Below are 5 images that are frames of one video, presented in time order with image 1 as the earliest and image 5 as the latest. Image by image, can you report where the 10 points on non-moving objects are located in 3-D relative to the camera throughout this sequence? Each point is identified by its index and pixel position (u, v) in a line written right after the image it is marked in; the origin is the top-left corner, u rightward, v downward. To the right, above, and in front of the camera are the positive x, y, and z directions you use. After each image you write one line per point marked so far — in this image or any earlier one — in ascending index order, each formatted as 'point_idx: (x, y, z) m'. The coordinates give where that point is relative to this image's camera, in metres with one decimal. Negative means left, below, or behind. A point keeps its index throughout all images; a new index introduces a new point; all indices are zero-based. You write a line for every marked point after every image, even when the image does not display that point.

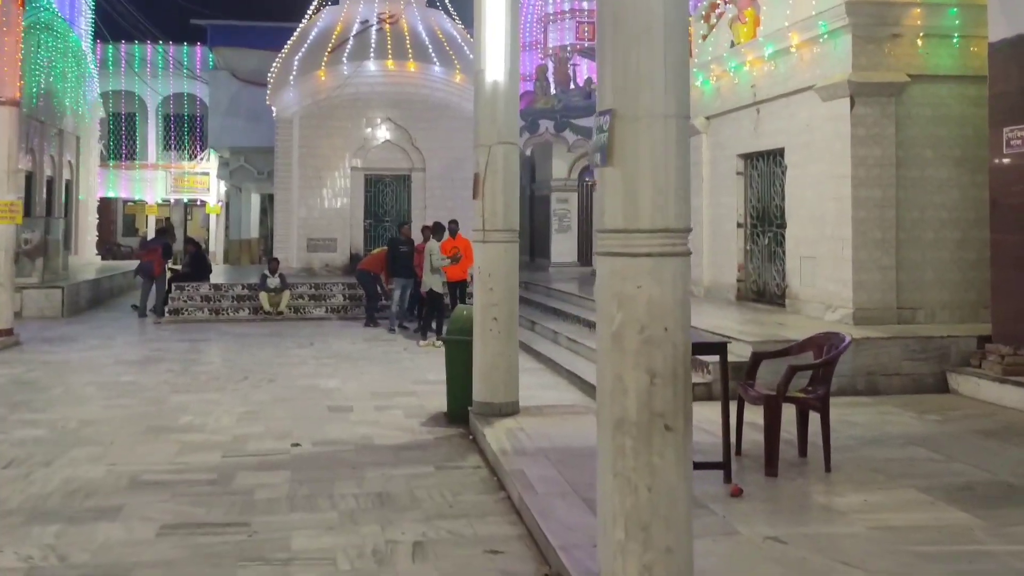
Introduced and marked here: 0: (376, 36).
0: (-2.6, +4.7, +14.9) m
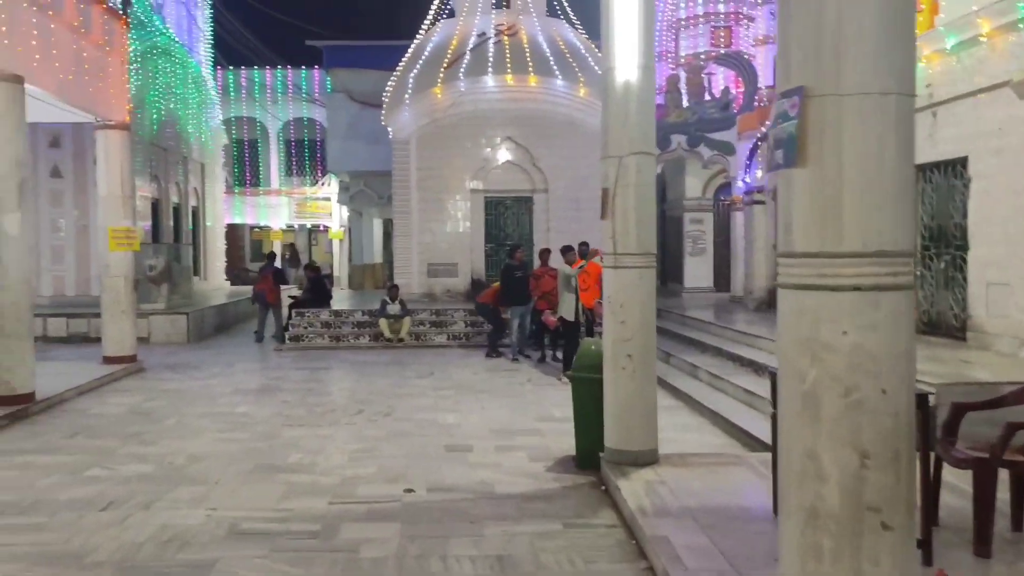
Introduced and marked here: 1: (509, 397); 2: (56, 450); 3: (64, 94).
0: (-0.3, +4.2, +14.5) m
1: (0.0, -1.3, +9.6) m
2: (-3.7, -1.3, +6.6) m
3: (-4.8, +2.1, +8.7) m
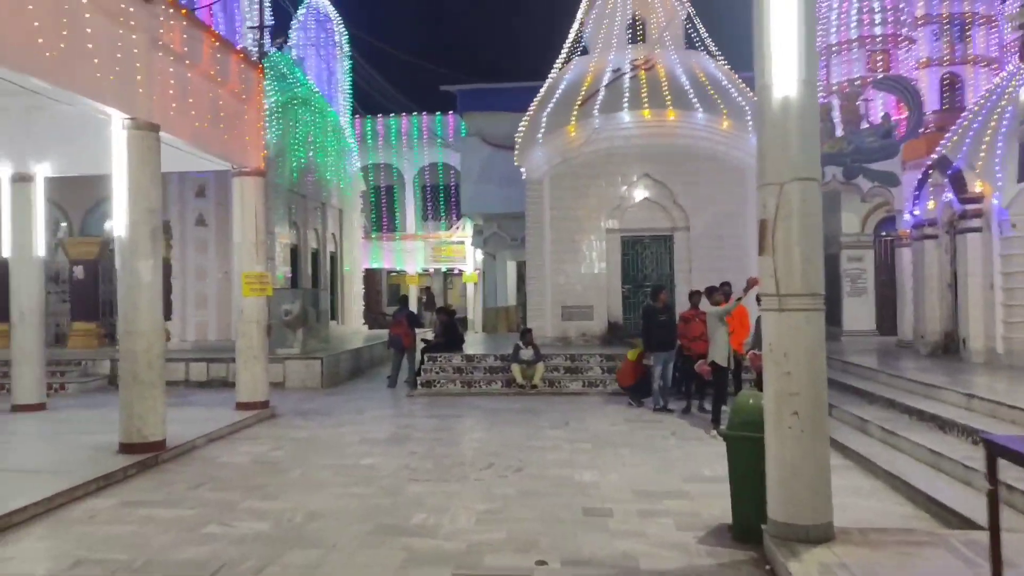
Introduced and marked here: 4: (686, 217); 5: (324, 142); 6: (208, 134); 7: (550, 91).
0: (+2.0, +3.5, +13.9) m
1: (+1.5, -1.8, +8.8) m
2: (-2.6, -1.7, +6.4) m
3: (-3.4, +1.6, +8.8) m
4: (+2.9, +1.2, +13.8) m
5: (-4.6, +3.6, +19.8) m
6: (-3.4, +1.7, +9.1) m
7: (+0.7, +3.7, +15.1) m
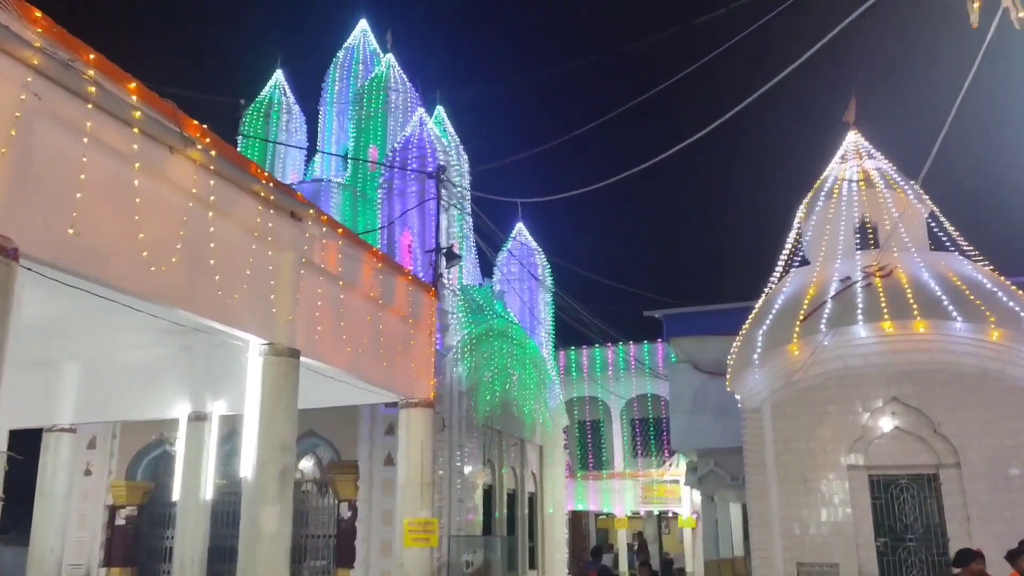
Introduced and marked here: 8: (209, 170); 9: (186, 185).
0: (+5.1, -0.1, +11.7) m
1: (+3.1, -3.8, +5.7) m
2: (-1.5, -3.3, +4.6) m
3: (-1.5, -0.8, +7.9) m
4: (+5.9, -2.1, +10.8) m
5: (+0.3, -2.0, +19.0) m
6: (-1.5, -0.8, +8.2) m
7: (+4.2, -0.3, +13.2) m
8: (-2.2, +0.9, +5.9) m
9: (-2.3, +0.7, +5.7) m
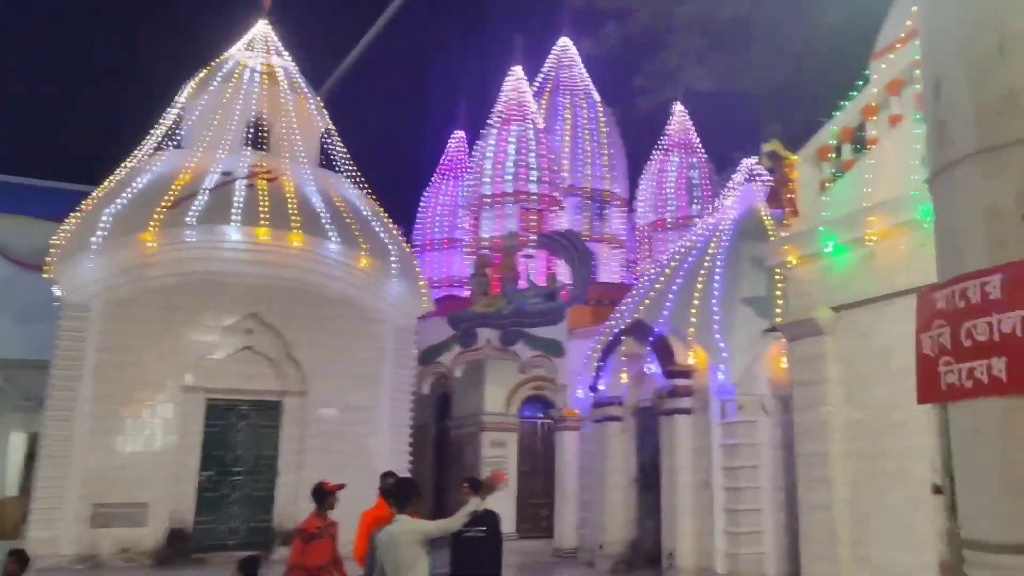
0: (-3.4, +1.2, +10.2) m
1: (-1.4, -2.9, +4.4) m
2: (-3.8, -1.9, +0.4) m
3: (-5.6, +1.0, +2.9) m
4: (-2.6, -1.1, +10.0) m
5: (-12.1, +1.0, +12.1) m
6: (-5.7, +1.1, +3.1) m
7: (-5.1, +1.3, +10.6) m
8: (-4.4, +2.5, +0.9) m
9: (-4.4, +2.3, +0.7) m
